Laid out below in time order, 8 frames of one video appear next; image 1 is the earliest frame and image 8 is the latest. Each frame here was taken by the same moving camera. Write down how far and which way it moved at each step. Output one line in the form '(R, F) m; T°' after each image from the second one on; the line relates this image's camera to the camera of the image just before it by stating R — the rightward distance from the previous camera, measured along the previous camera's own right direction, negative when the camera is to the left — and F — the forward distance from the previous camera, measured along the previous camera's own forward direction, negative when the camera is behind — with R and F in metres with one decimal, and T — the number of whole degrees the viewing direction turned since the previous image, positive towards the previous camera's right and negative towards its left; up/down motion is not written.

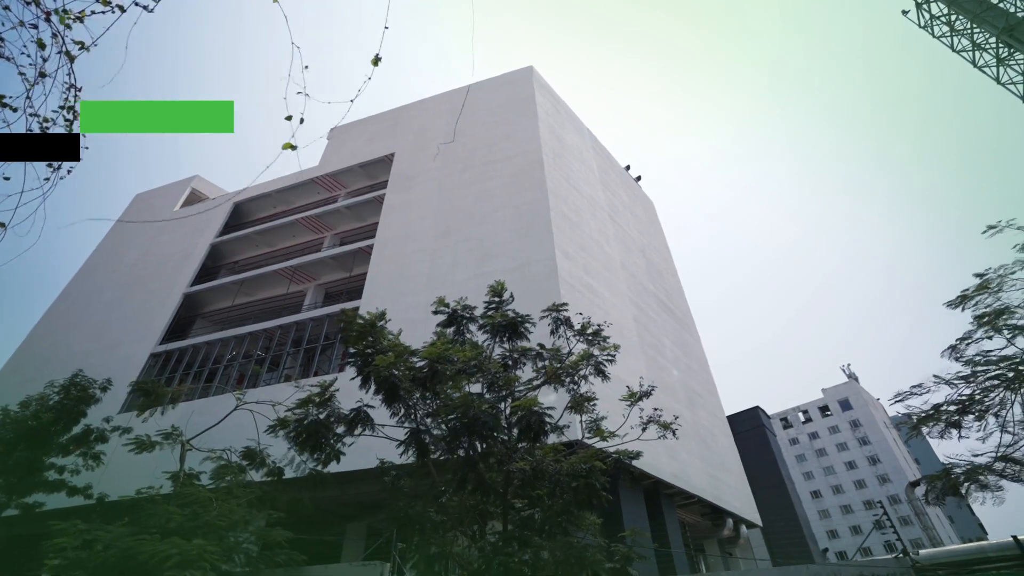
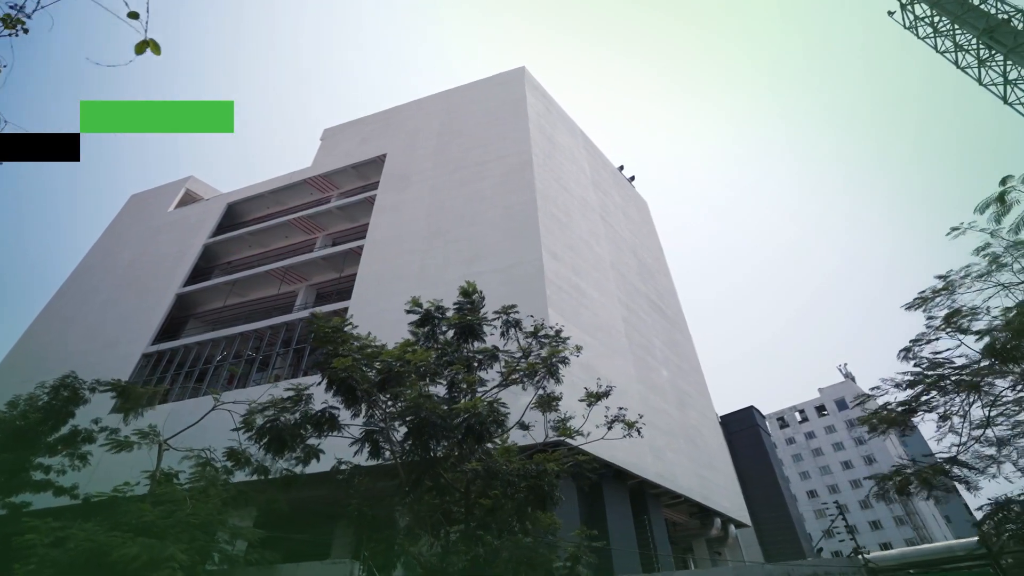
(+0.5, -0.1) m; 0°
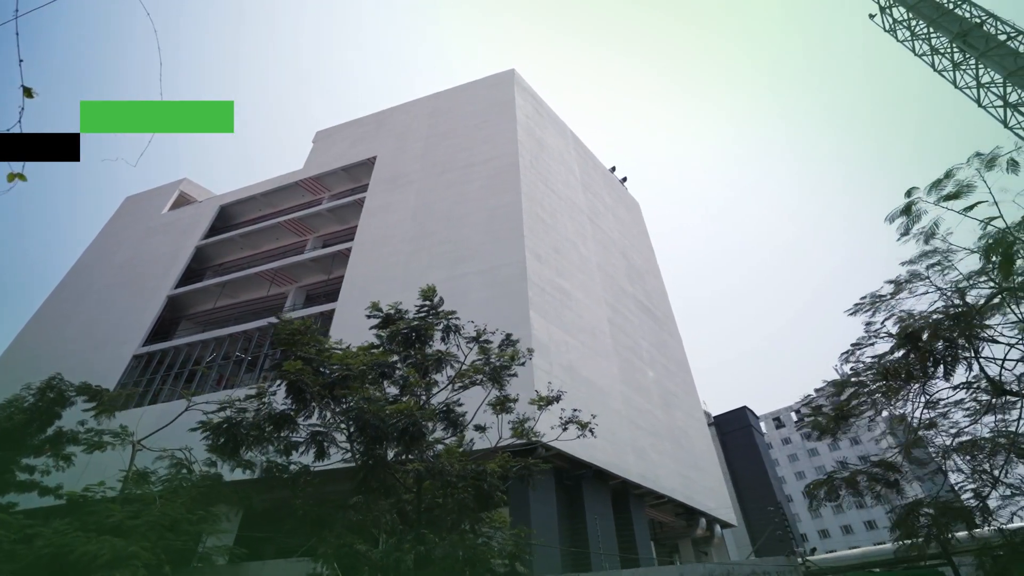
(+0.7, -0.2) m; 0°
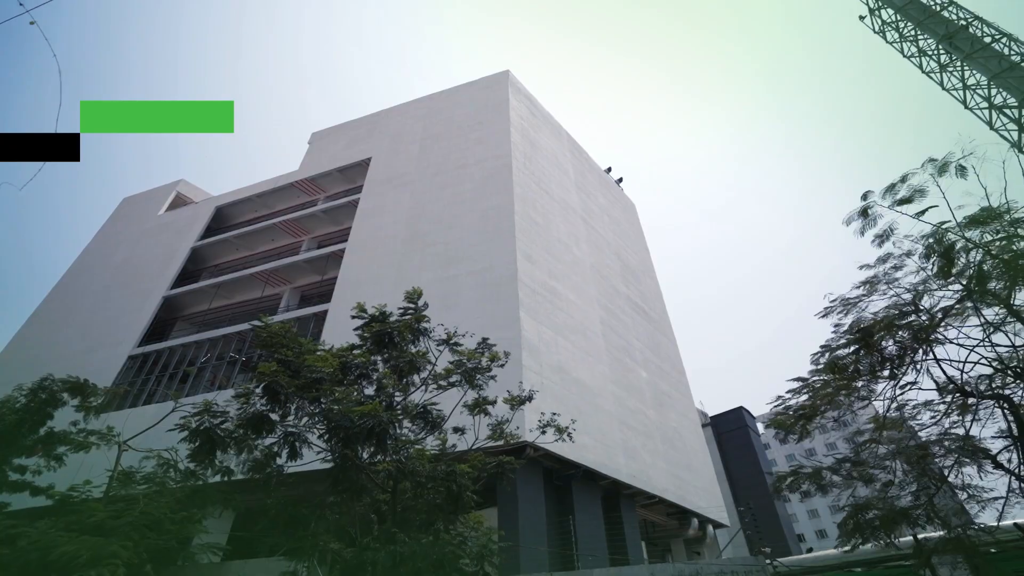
(+0.4, -0.1) m; 0°
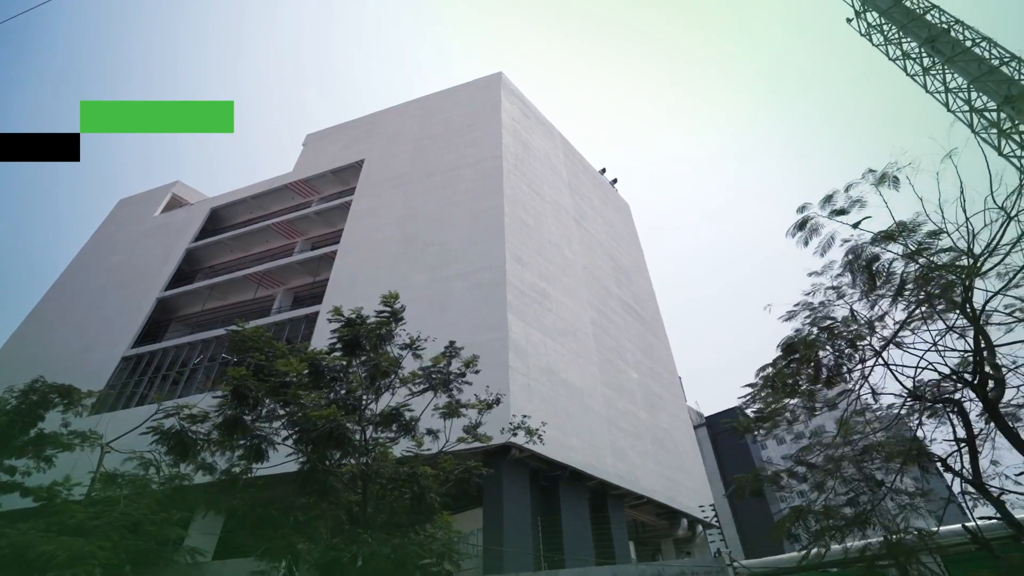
(+0.5, -0.1) m; 0°
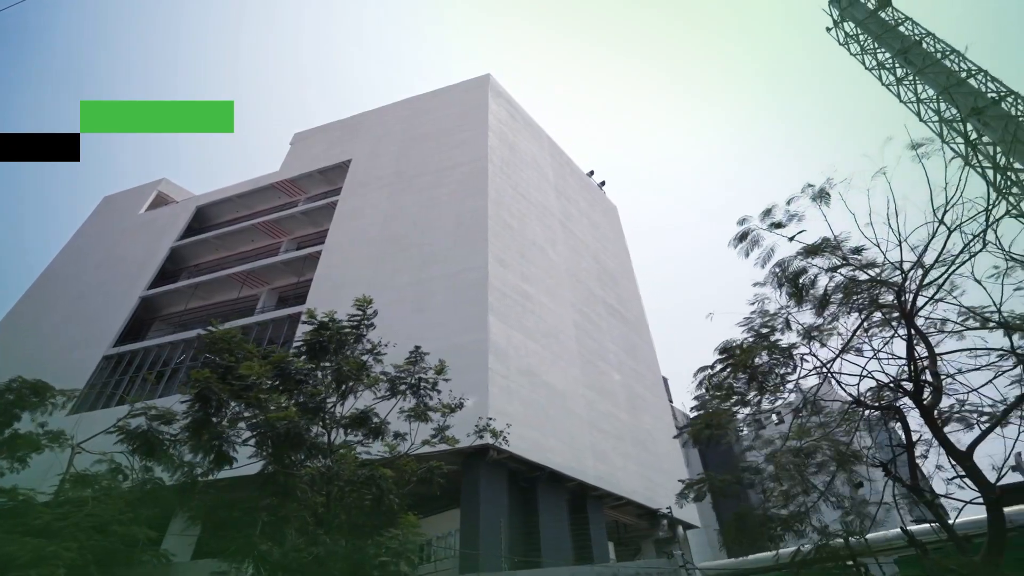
(+0.4, -0.1) m; +1°
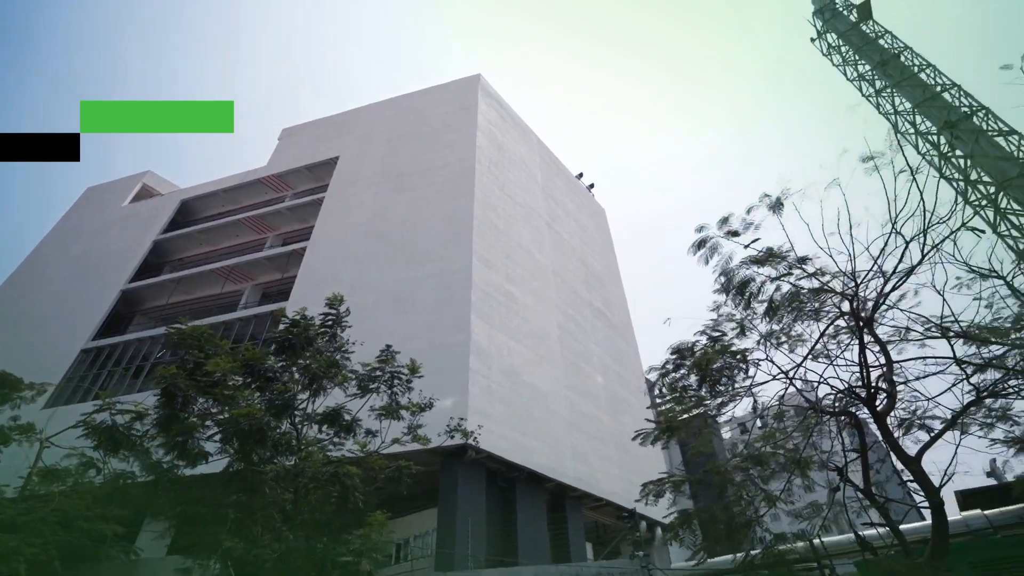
(+0.3, 0.0) m; +1°
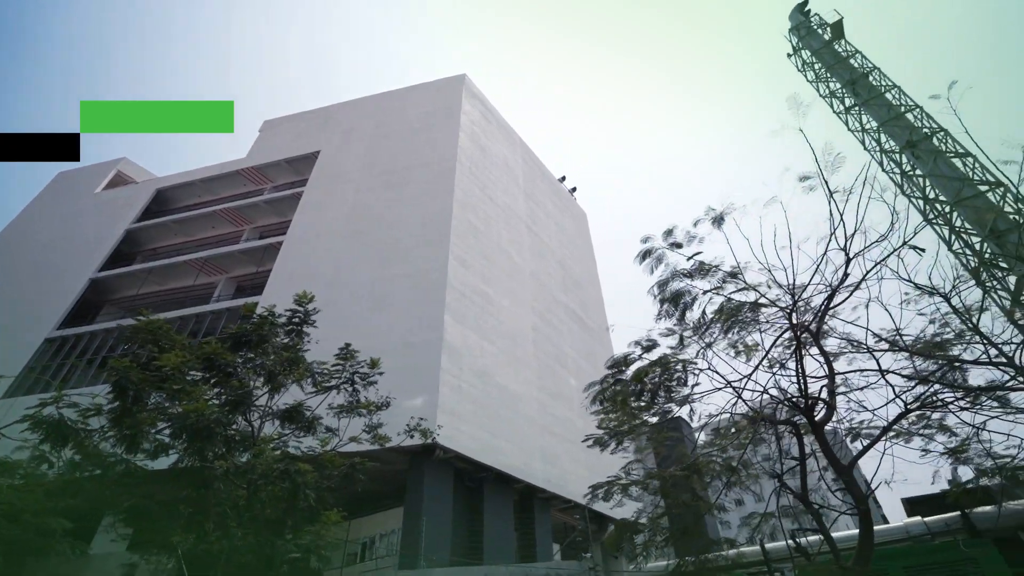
(+0.3, -0.1) m; +2°
